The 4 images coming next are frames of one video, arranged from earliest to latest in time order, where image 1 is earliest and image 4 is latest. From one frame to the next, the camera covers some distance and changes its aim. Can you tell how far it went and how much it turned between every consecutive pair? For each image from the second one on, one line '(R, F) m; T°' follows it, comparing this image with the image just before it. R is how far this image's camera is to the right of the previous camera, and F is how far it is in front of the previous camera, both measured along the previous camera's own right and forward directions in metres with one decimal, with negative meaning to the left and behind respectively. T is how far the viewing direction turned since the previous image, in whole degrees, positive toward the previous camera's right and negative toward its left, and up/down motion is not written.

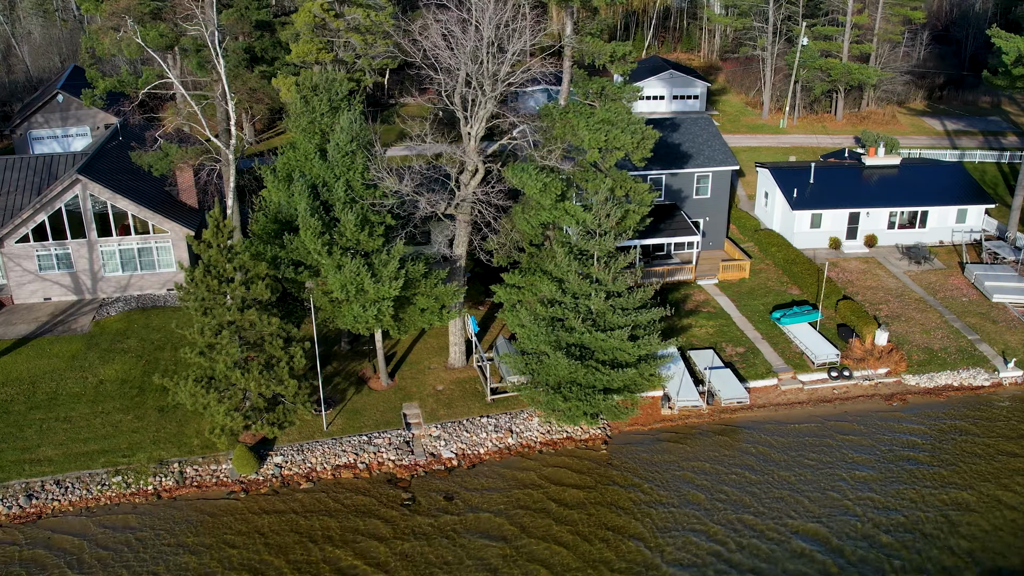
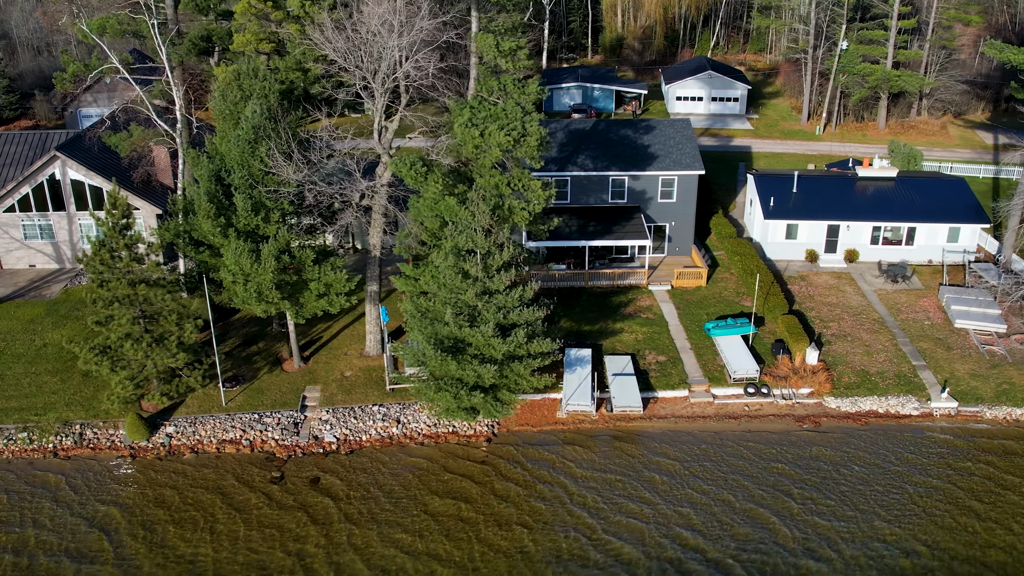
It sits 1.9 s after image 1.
(+6.9, +0.4) m; -8°
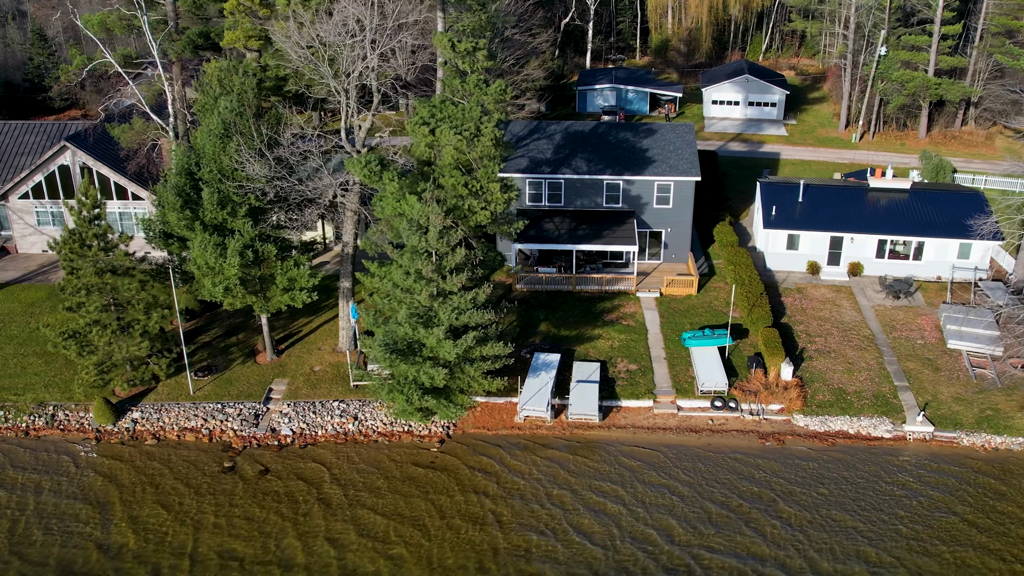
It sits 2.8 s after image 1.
(+3.5, +0.3) m; -5°
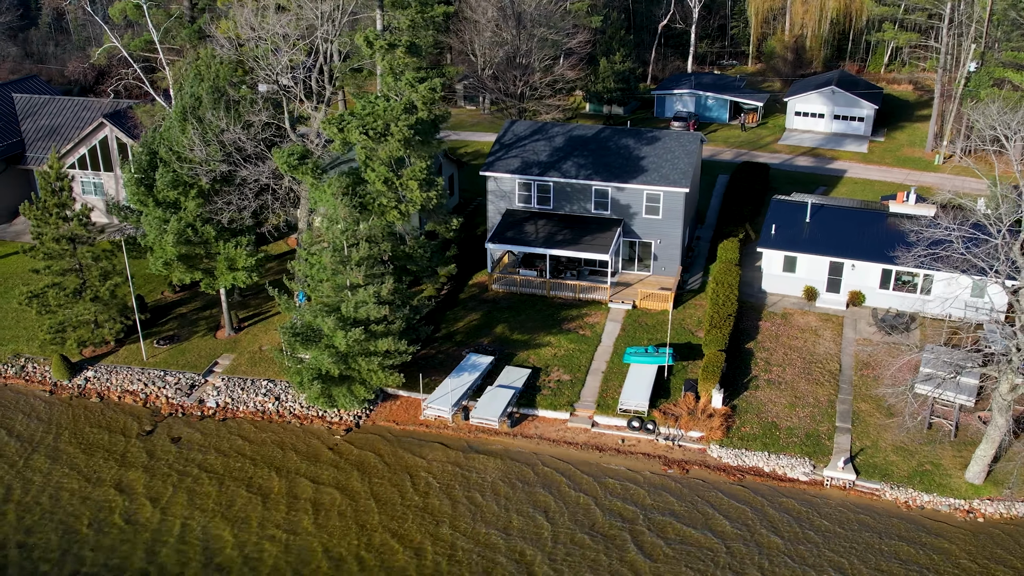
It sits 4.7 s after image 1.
(+7.6, +1.0) m; -11°
